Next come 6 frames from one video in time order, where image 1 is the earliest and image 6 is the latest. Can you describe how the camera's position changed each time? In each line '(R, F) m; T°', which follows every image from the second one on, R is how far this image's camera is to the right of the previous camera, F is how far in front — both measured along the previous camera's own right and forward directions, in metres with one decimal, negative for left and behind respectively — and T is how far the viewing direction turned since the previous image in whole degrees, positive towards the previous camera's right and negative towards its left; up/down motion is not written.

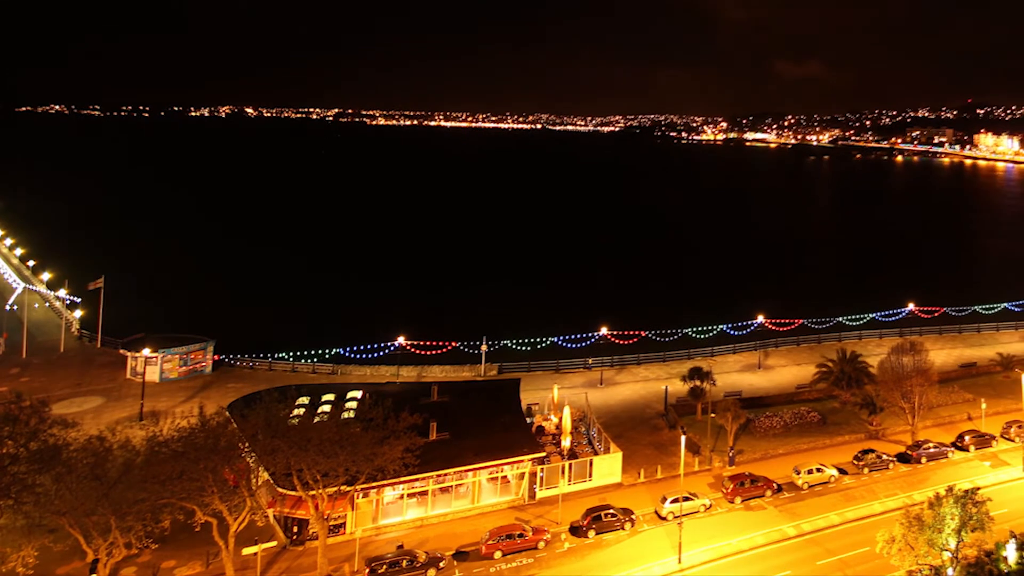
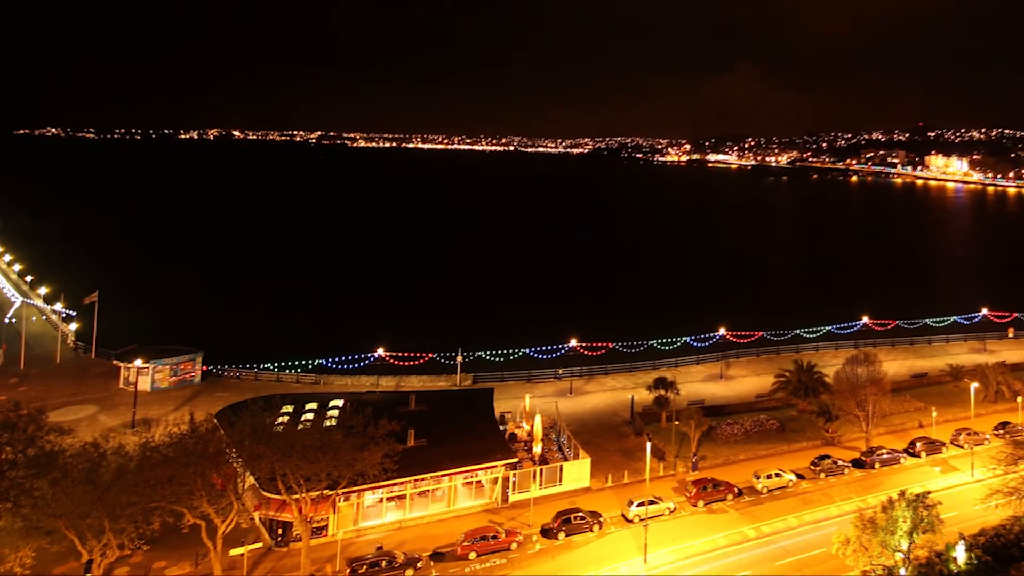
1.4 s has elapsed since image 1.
(+1.3, -1.6) m; 0°
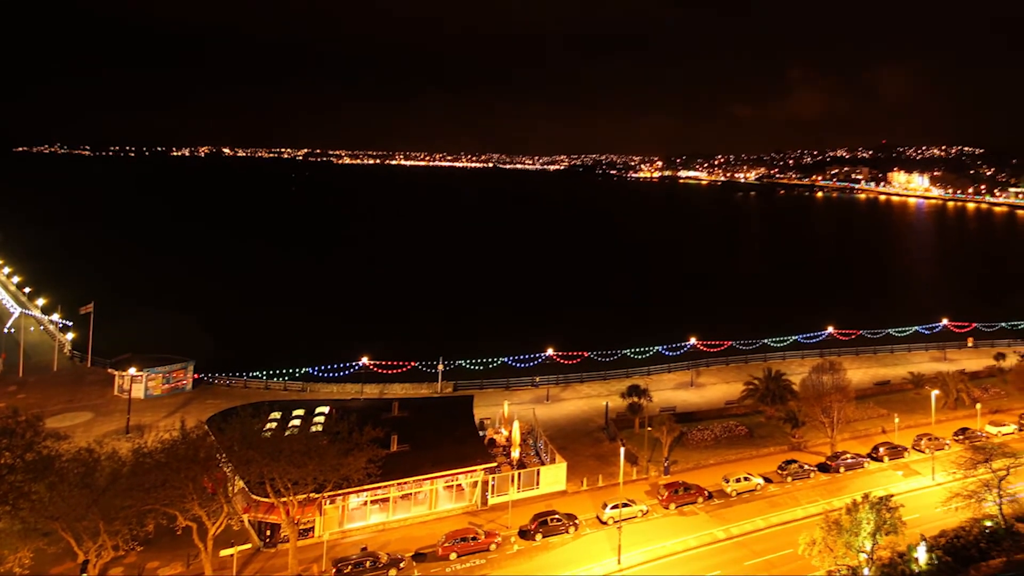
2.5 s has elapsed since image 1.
(+1.1, -1.3) m; 0°
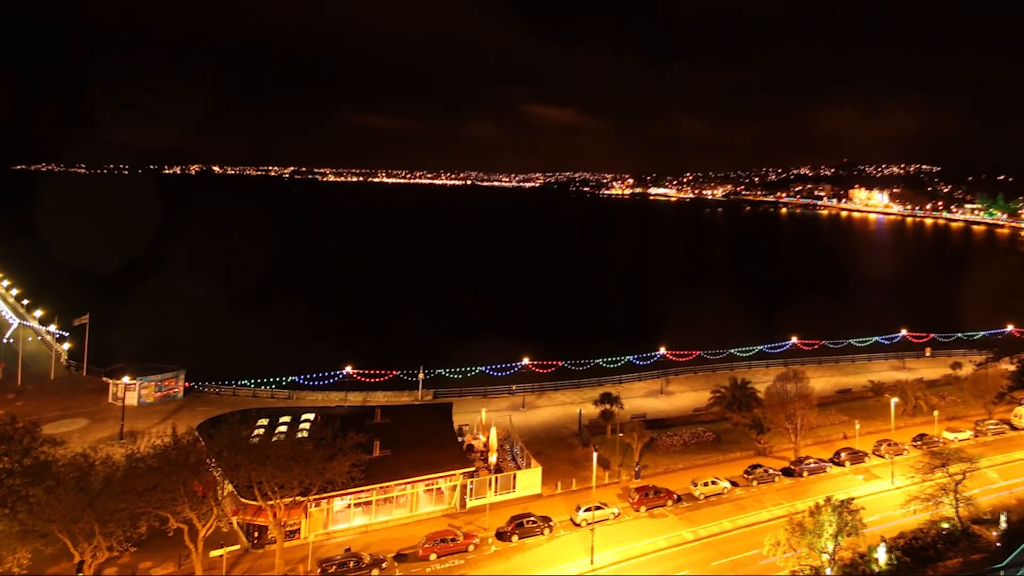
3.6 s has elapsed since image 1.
(+1.2, -1.5) m; 0°
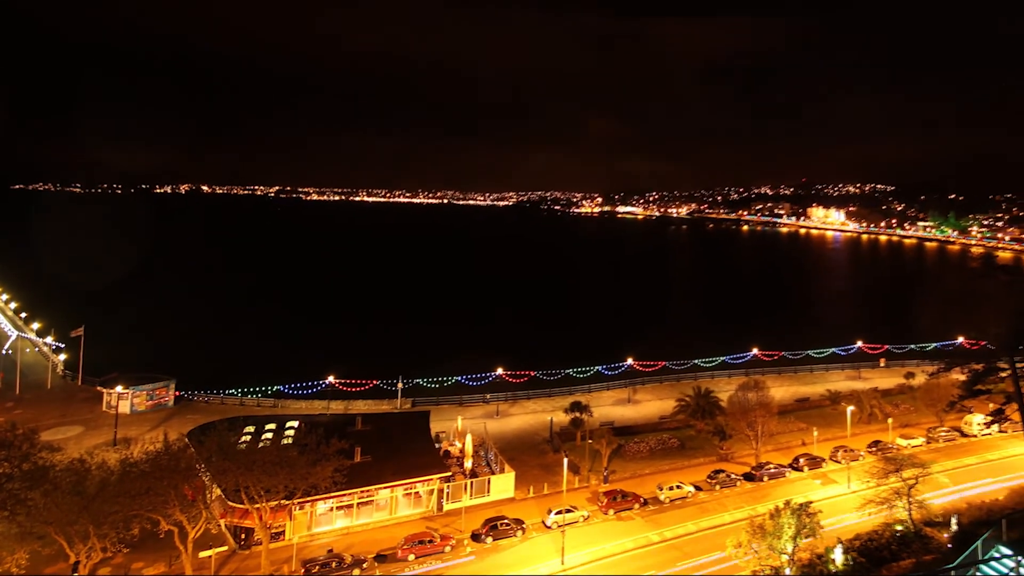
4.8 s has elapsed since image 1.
(+1.4, -1.8) m; 0°
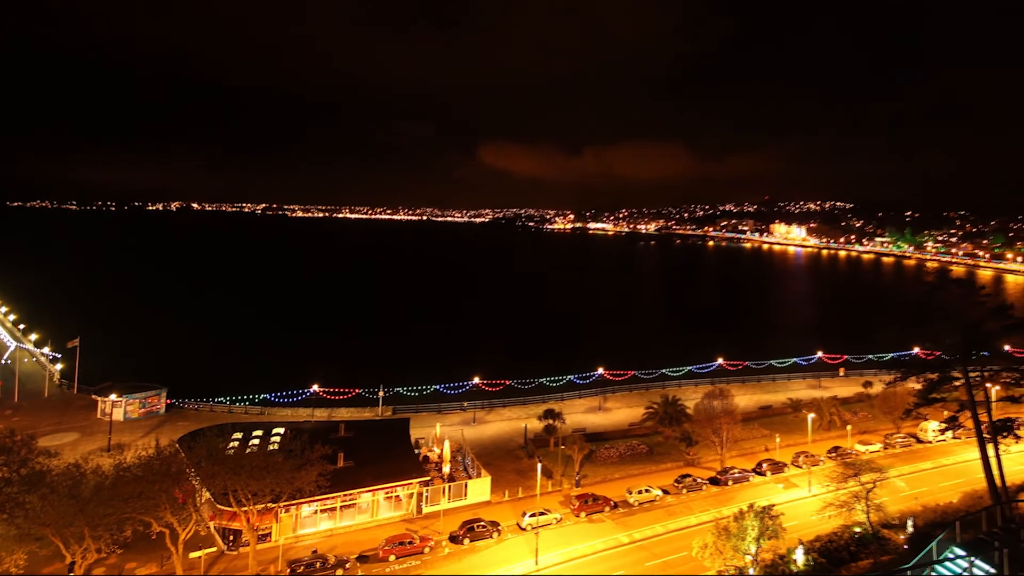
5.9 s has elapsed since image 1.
(+1.4, -1.8) m; 0°
